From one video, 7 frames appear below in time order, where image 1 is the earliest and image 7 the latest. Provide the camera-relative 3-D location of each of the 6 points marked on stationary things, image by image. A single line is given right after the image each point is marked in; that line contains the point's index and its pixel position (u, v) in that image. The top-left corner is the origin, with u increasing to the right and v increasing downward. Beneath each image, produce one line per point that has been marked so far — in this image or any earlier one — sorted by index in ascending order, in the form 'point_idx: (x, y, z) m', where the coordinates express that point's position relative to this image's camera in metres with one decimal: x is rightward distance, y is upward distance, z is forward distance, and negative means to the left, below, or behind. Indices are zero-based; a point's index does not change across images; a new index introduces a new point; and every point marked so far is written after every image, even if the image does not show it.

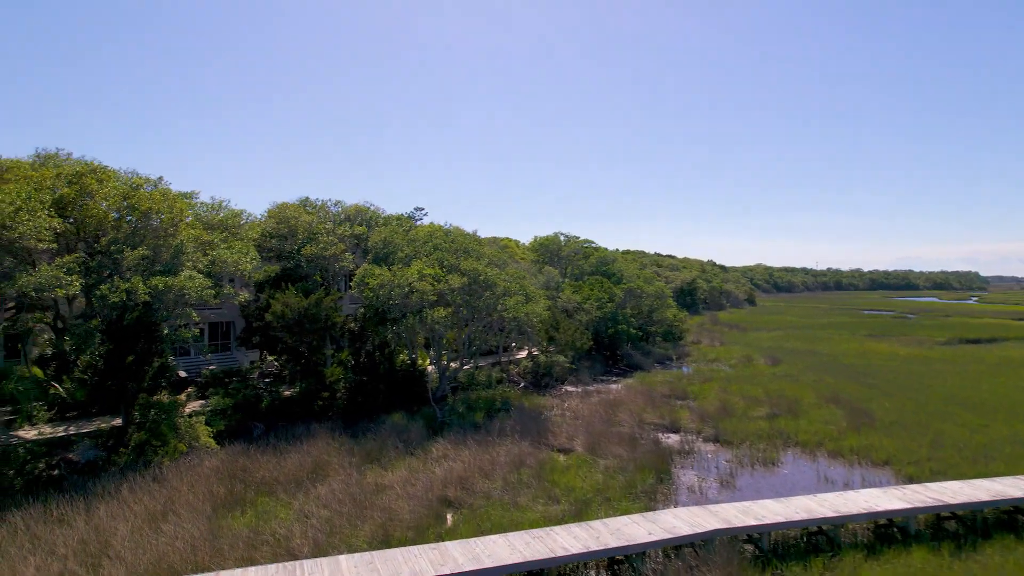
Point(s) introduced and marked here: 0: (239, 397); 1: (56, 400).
0: (-8.1, -3.3, +19.9) m
1: (-13.3, -3.3, +19.7) m
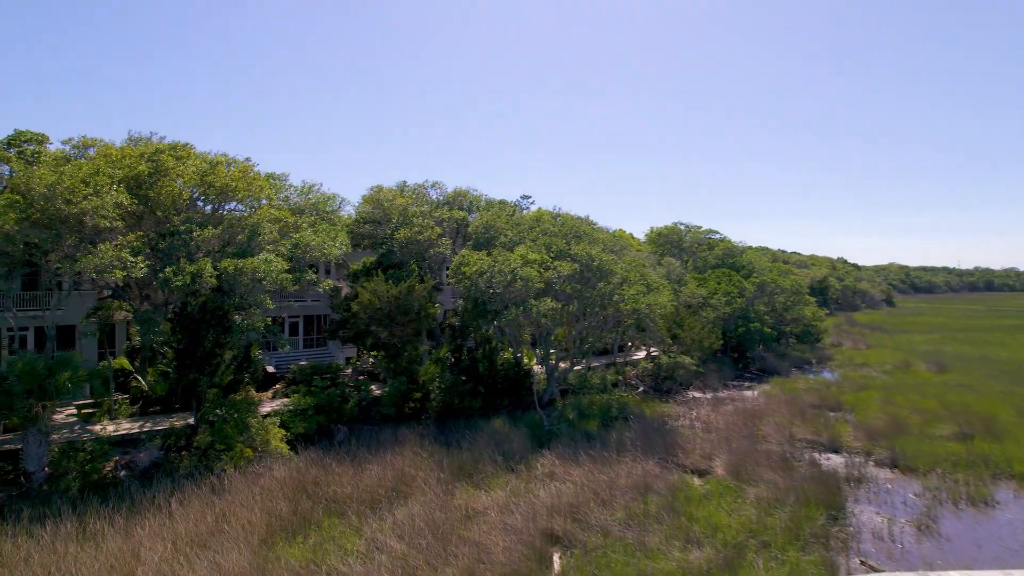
0: (-5.0, -2.9, +17.8) m
1: (-10.2, -2.9, +18.5) m
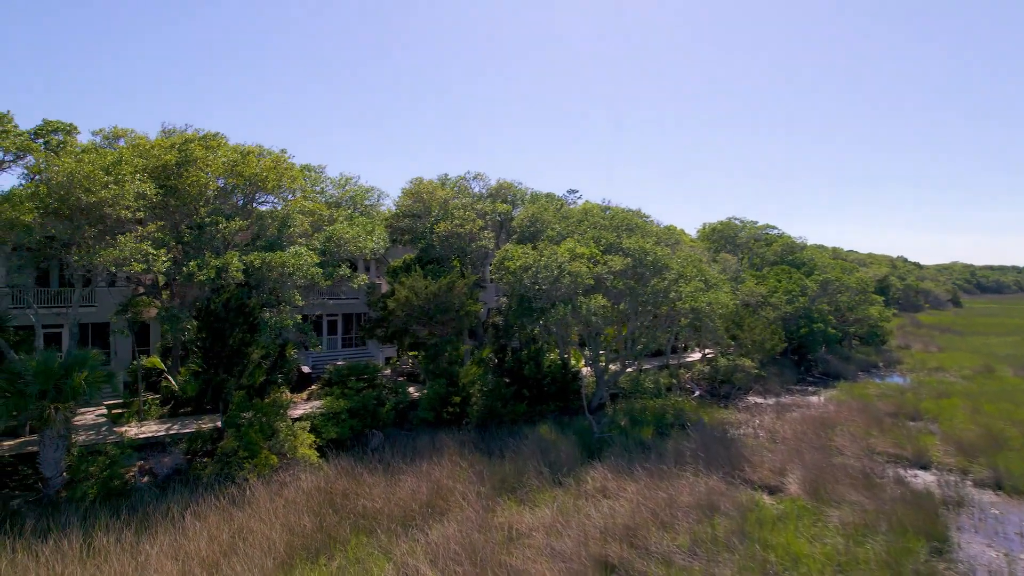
0: (-3.9, -2.8, +16.8) m
1: (-9.0, -2.8, +17.8) m
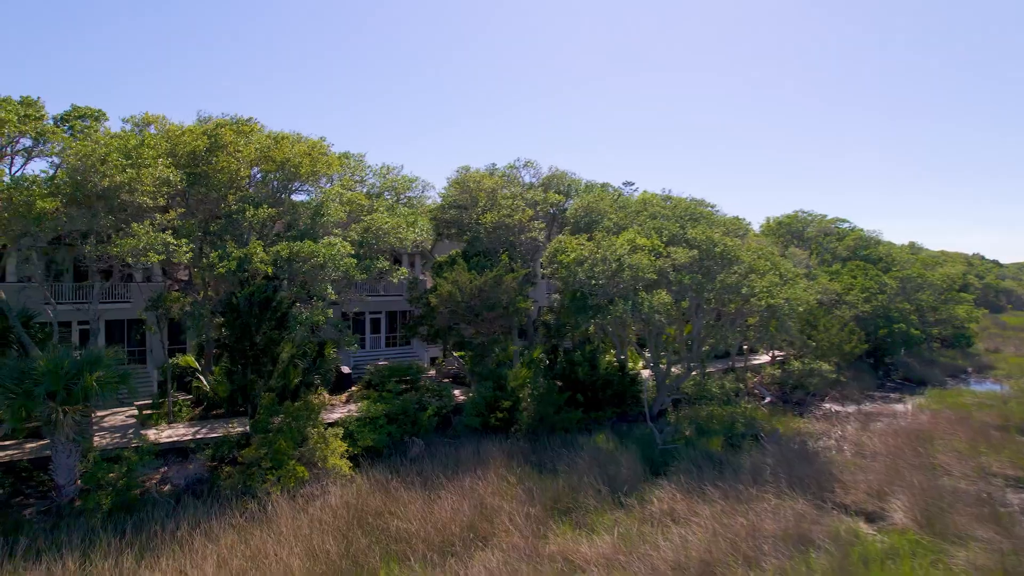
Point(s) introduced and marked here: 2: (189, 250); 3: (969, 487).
0: (-2.7, -2.6, +15.4) m
1: (-7.7, -2.7, +16.8) m
2: (-6.2, +0.7, +13.0) m
3: (+8.6, -3.8, +12.8) m
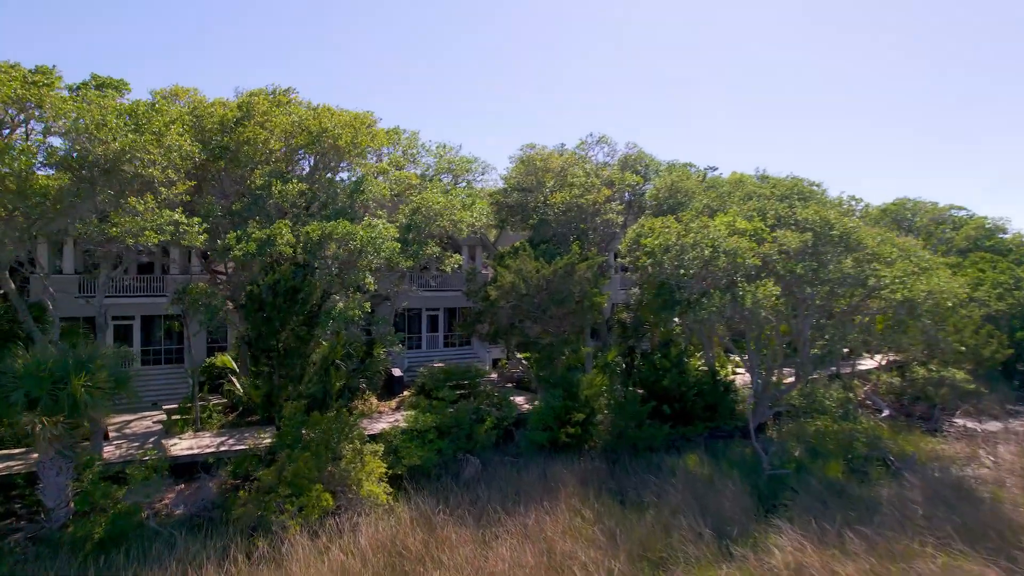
0: (-1.3, -2.4, +13.1) m
1: (-6.1, -2.5, +15.0) m
2: (-5.0, +0.9, +11.1) m
3: (+9.7, -3.6, +9.4) m
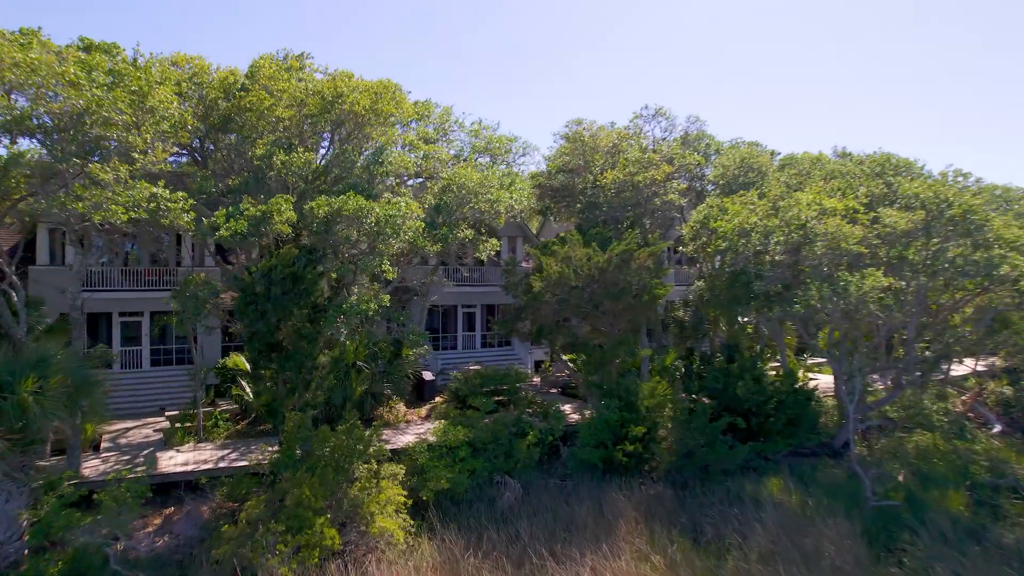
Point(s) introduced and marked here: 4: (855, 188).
0: (-0.5, -2.3, +11.1) m
1: (-5.2, -2.3, +13.3) m
2: (-4.3, +1.1, +9.3) m
3: (+10.2, -3.5, +6.7) m
4: (+6.8, +2.0, +13.5) m
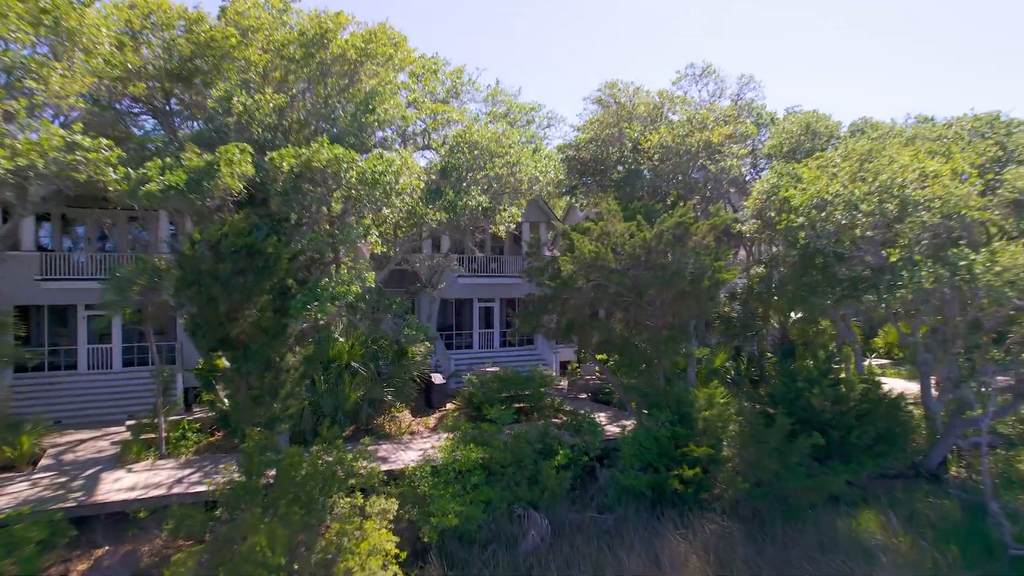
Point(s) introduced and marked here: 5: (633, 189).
0: (-0.2, -2.1, +8.9) m
1: (-4.8, -2.1, +11.2) m
2: (-4.1, +1.3, +7.2) m
3: (+10.4, -3.2, +4.1) m
4: (+7.2, +2.2, +11.0) m
5: (+2.4, +1.9, +13.3) m
